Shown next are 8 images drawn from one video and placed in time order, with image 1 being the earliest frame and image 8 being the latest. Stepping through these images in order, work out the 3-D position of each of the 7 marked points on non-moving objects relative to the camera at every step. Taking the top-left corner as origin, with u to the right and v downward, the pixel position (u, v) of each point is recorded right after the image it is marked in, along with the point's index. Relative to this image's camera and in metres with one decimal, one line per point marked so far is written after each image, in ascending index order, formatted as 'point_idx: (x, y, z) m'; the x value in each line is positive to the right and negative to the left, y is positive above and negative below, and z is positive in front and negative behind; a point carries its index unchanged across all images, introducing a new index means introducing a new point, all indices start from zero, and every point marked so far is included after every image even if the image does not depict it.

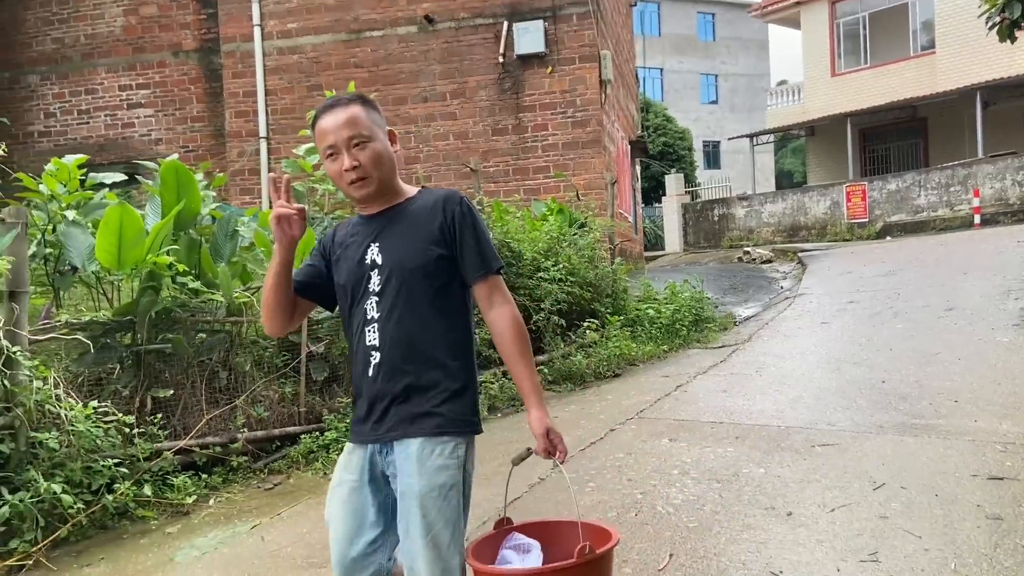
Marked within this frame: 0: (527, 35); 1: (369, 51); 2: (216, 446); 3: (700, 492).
0: (+0.1, +2.8, +8.7) m
1: (-1.7, +2.8, +9.2) m
2: (-1.5, -0.8, +4.1) m
3: (+0.8, -0.9, +3.3) m
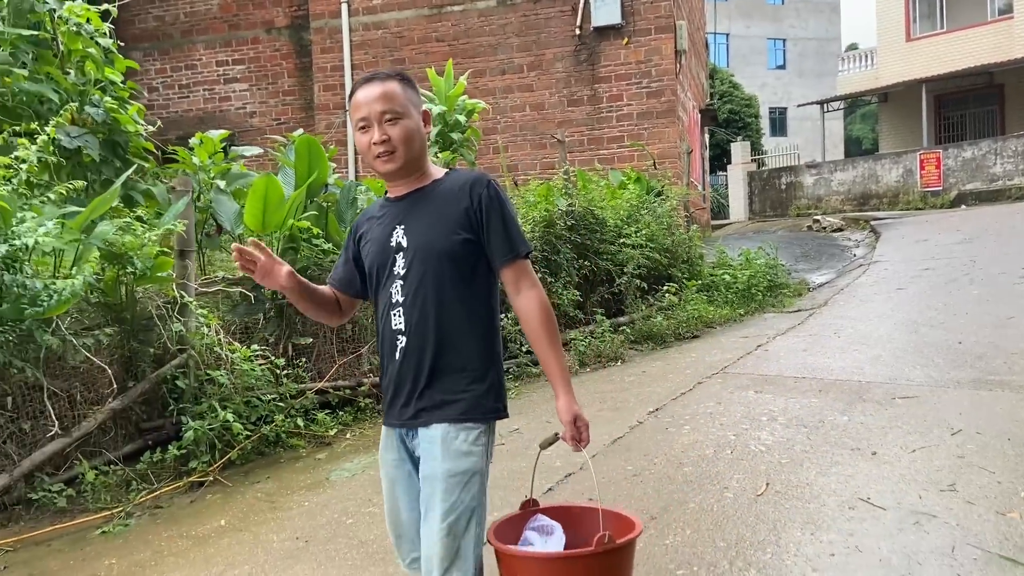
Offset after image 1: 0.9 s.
0: (+1.0, +3.2, +9.0) m
1: (-0.8, +3.2, +9.6) m
2: (-1.0, -0.6, +4.6) m
3: (+1.3, -0.7, +3.7) m
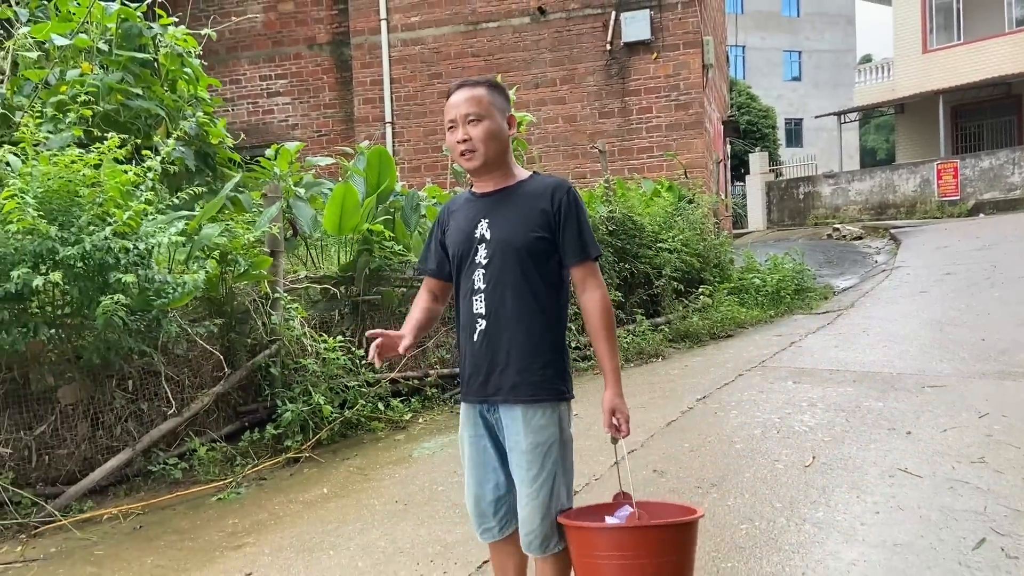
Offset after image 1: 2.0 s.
0: (+1.4, +3.2, +9.4) m
1: (-0.4, +3.2, +10.0) m
2: (-0.6, -0.6, +5.0) m
3: (+1.6, -0.7, +4.0) m
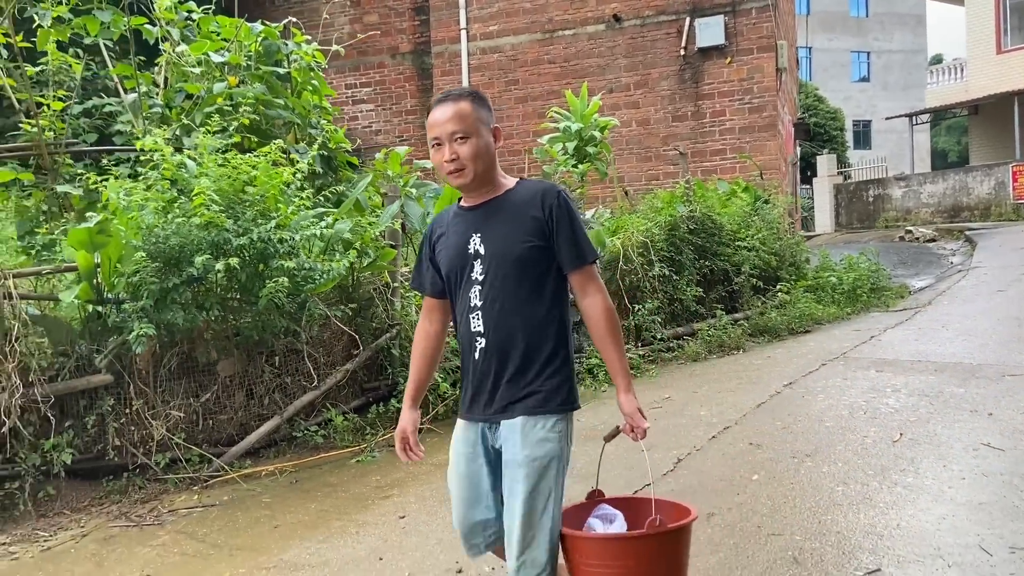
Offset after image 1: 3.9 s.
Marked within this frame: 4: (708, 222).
0: (+2.4, +3.2, +9.7) m
1: (+0.7, +3.2, +10.4) m
2: (0.0, -0.5, +5.5) m
3: (+2.2, -0.6, +4.3) m
4: (+1.8, +0.6, +7.0) m
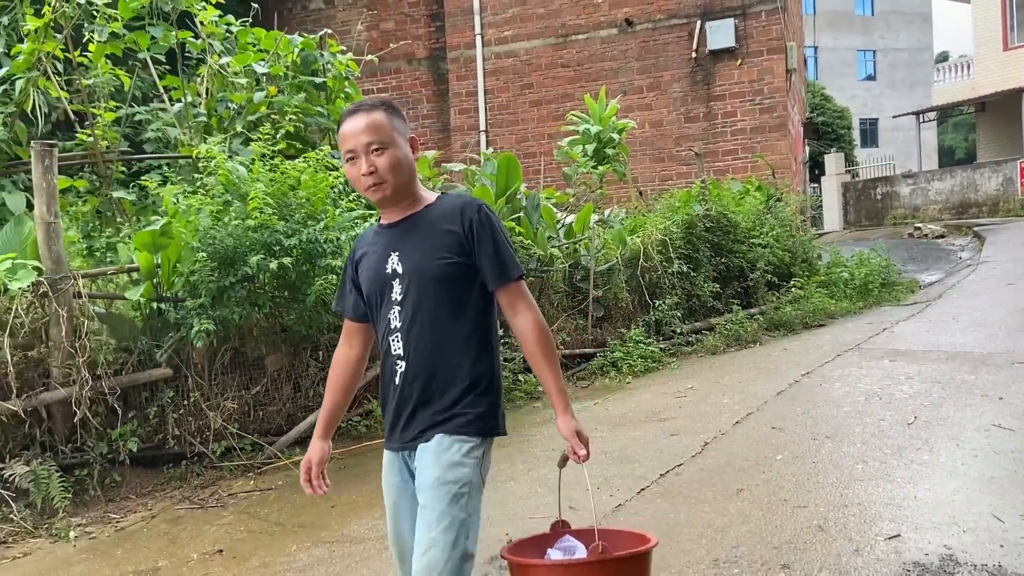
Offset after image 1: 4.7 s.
0: (+2.6, +3.2, +9.9) m
1: (+0.8, +3.2, +10.6) m
2: (+0.2, -0.5, +5.7) m
3: (+2.4, -0.6, +4.5) m
4: (+2.0, +0.6, +7.2) m
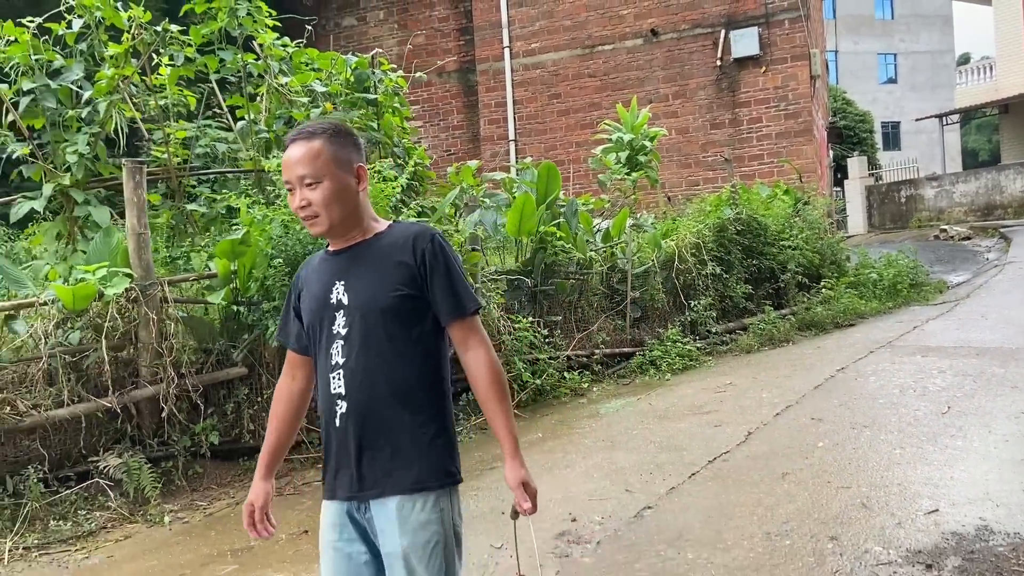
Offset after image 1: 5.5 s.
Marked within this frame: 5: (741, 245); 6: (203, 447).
0: (+3.0, +3.2, +10.1) m
1: (+1.3, +3.1, +10.9) m
2: (+0.5, -0.5, +5.9) m
3: (+2.7, -0.5, +4.7) m
4: (+2.3, +0.6, +7.4) m
5: (+2.2, +0.4, +7.4) m
6: (-1.6, -0.9, +4.2) m
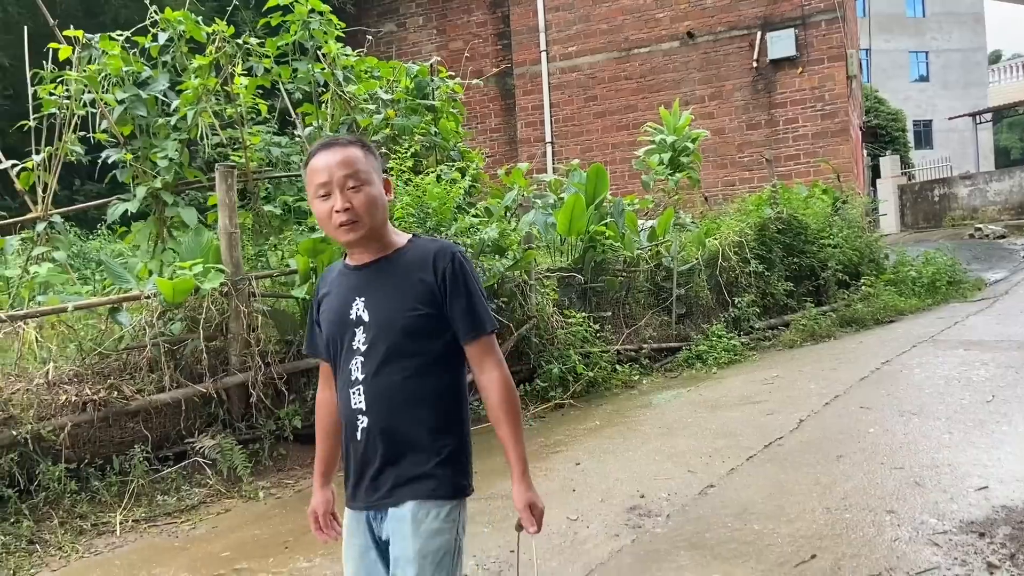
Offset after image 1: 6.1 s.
0: (+3.5, +3.2, +10.3) m
1: (+1.8, +3.2, +11.1) m
2: (+1.0, -0.5, +6.2) m
3: (+3.0, -0.5, +4.9) m
4: (+2.8, +0.6, +7.6) m
5: (+2.6, +0.4, +7.6) m
6: (-1.3, -0.8, +4.5) m
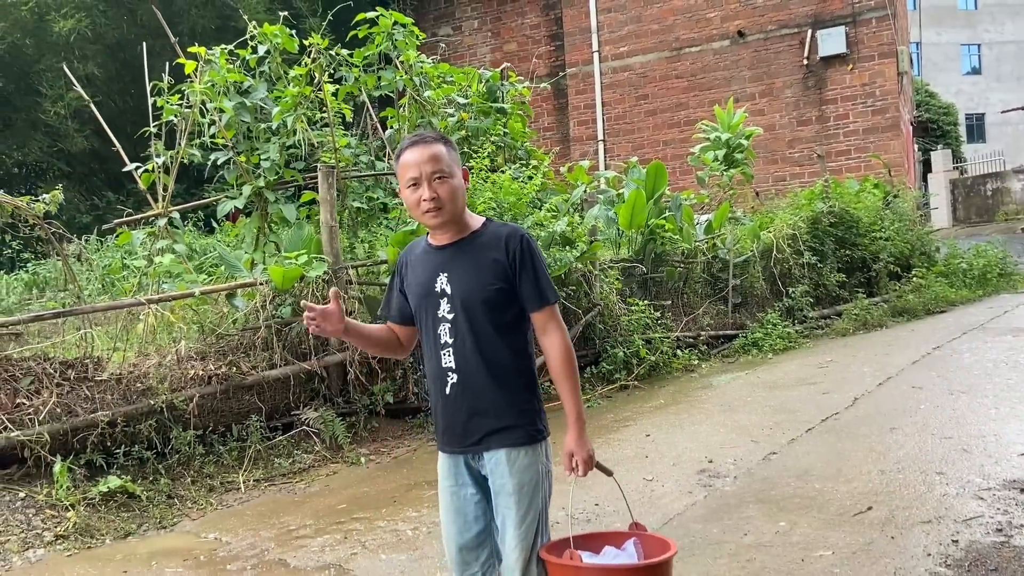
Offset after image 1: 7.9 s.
0: (+4.3, +3.3, +10.5) m
1: (+2.6, +3.3, +11.4) m
2: (+1.5, -0.4, +6.5) m
3: (+3.5, -0.4, +5.1) m
4: (+3.4, +0.7, +7.9) m
5: (+3.2, +0.5, +7.9) m
6: (-0.8, -0.8, +5.0) m
